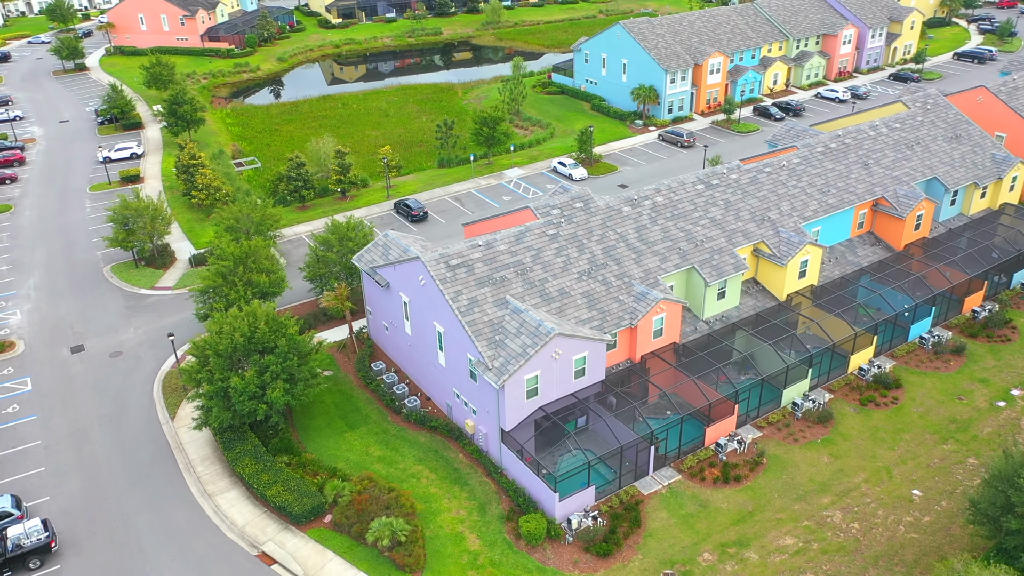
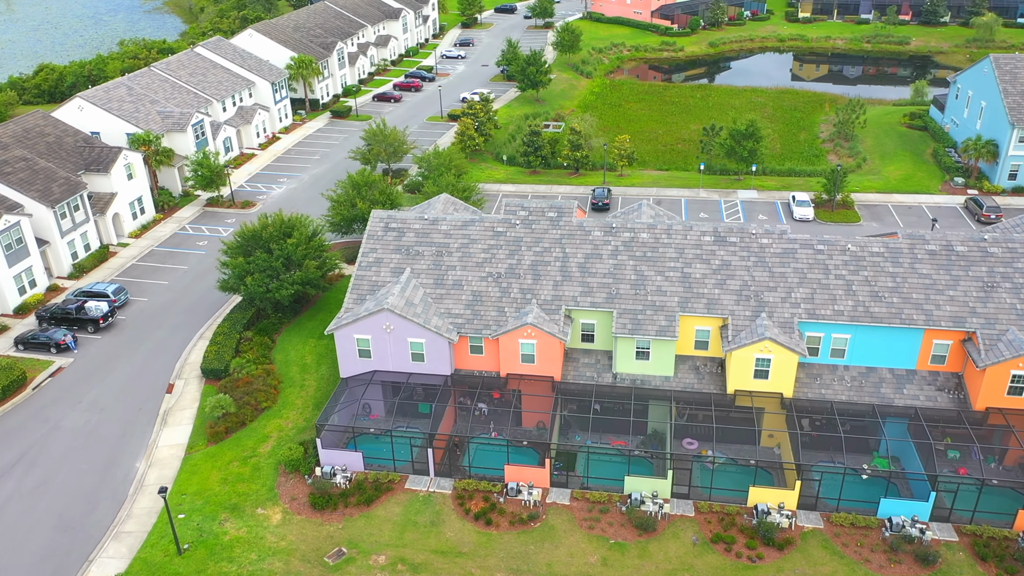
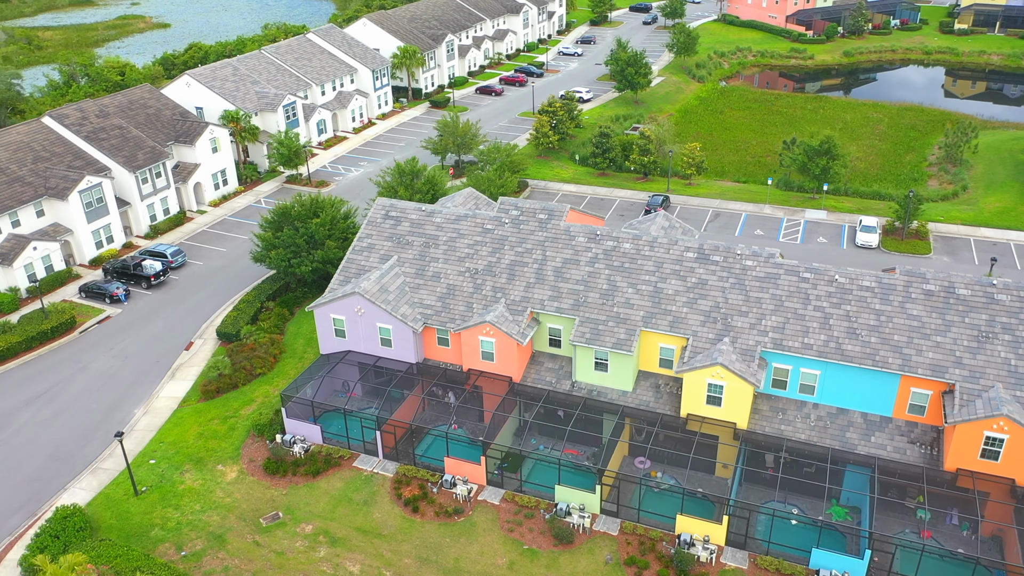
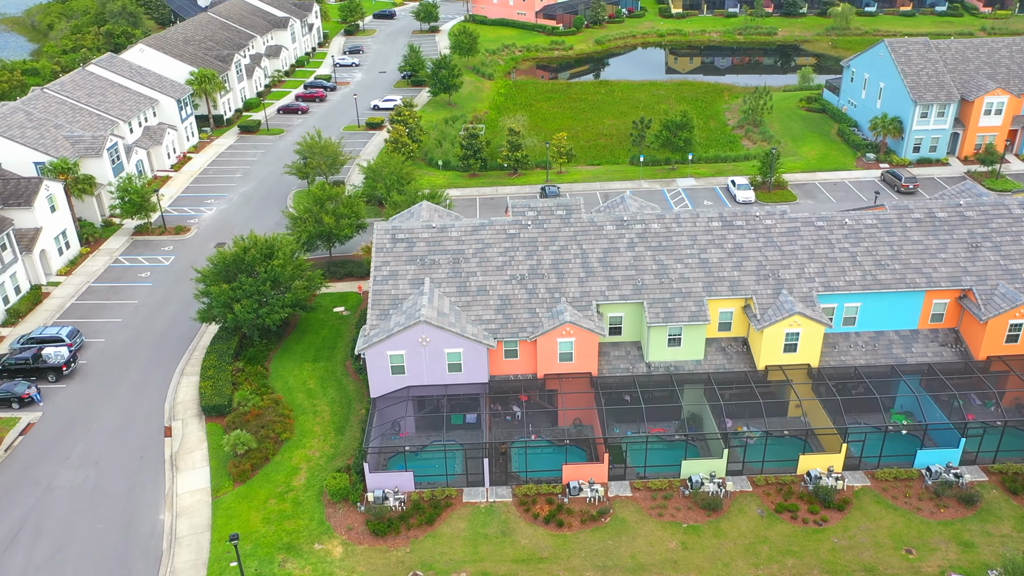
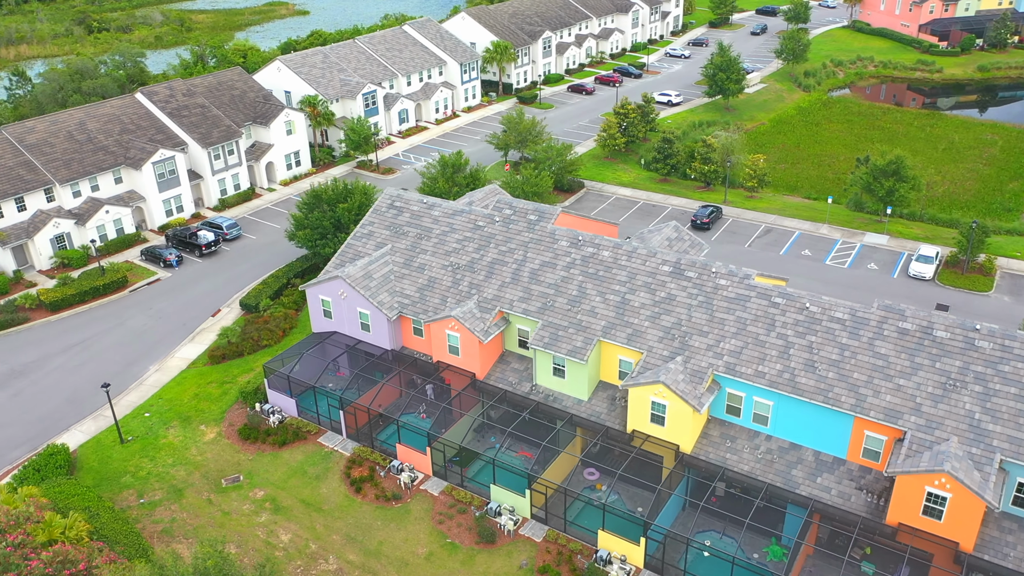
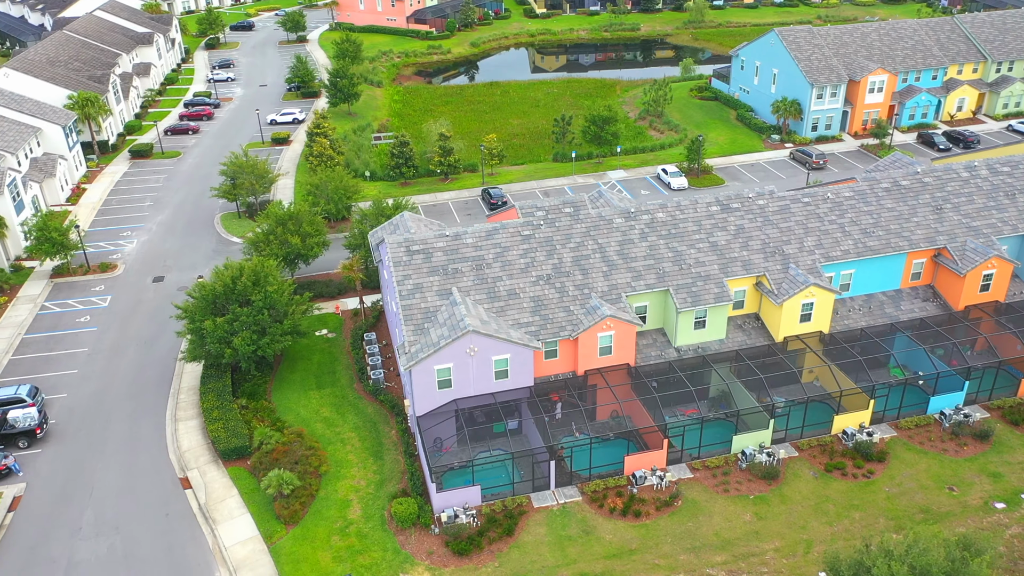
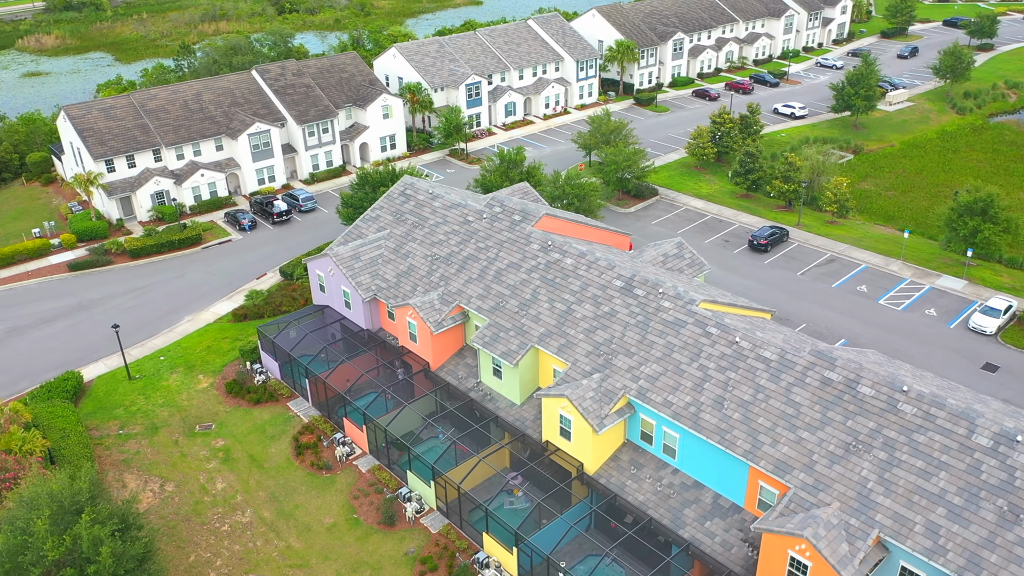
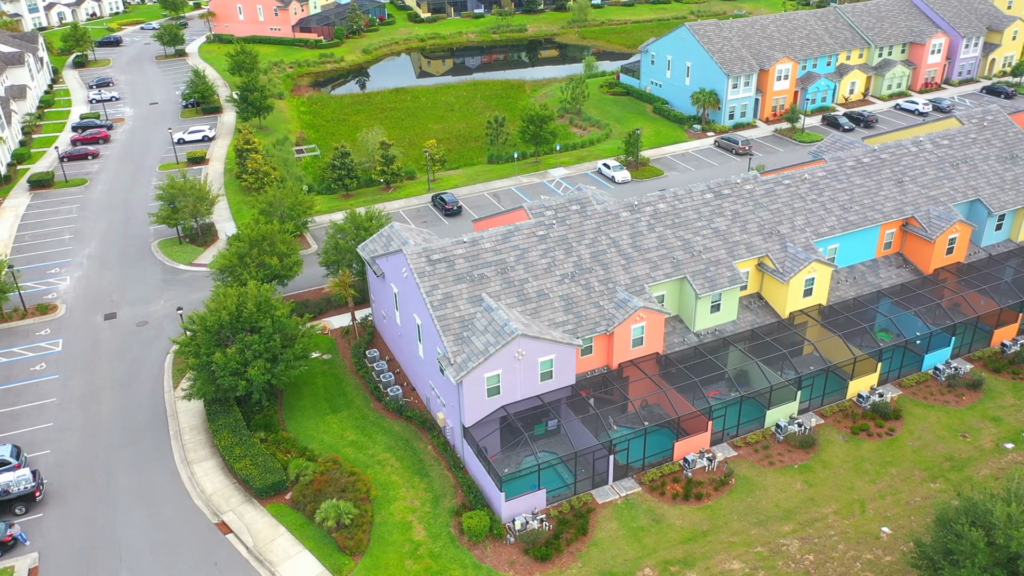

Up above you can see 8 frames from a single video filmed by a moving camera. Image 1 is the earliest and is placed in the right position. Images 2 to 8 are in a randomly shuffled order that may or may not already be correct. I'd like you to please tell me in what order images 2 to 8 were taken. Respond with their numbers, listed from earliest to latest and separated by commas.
8, 6, 4, 2, 3, 5, 7
